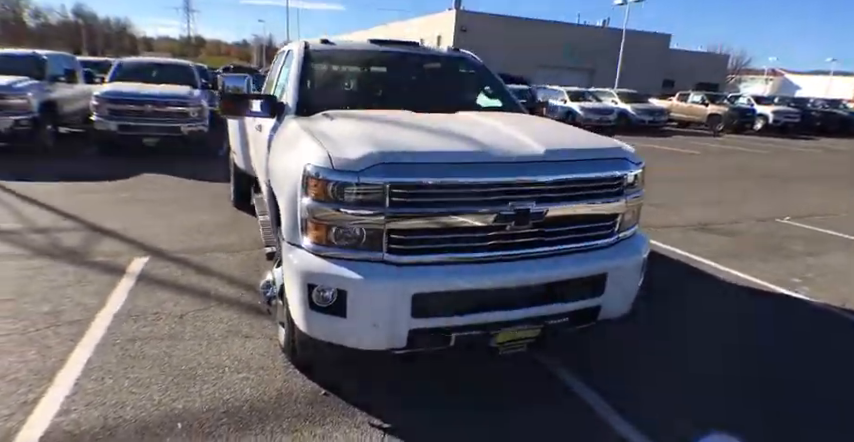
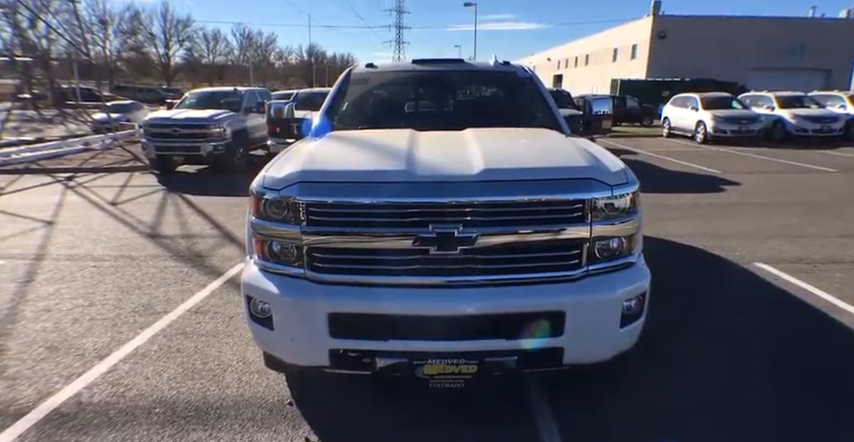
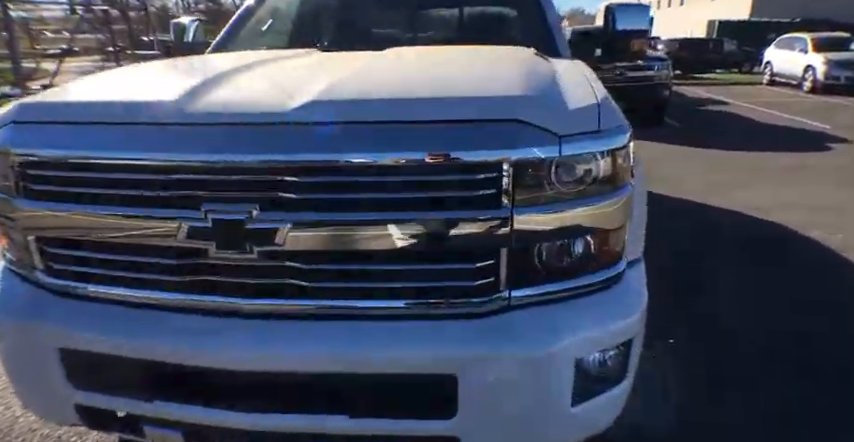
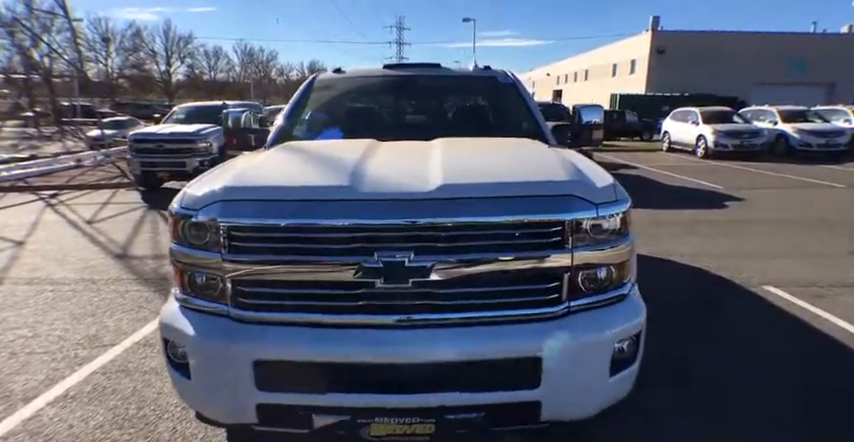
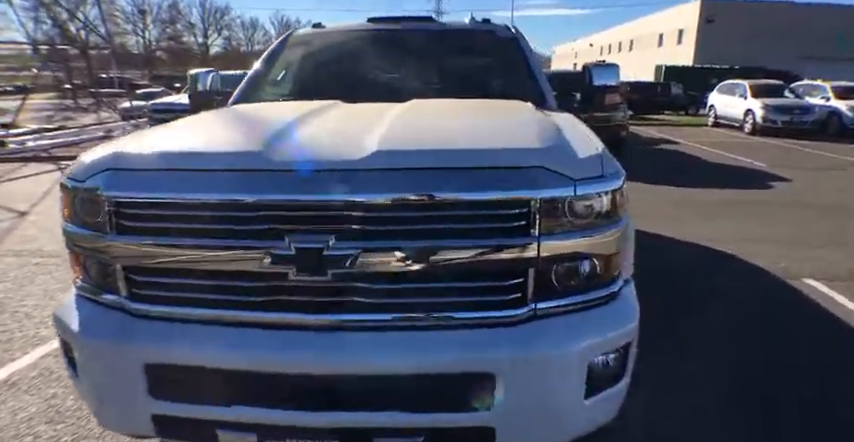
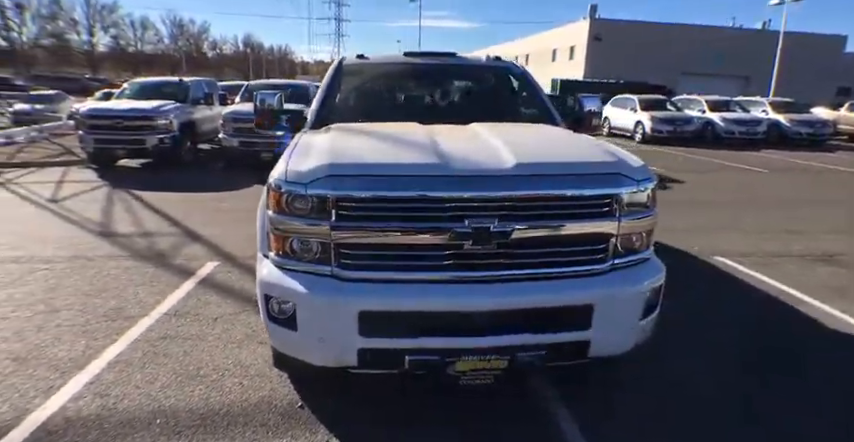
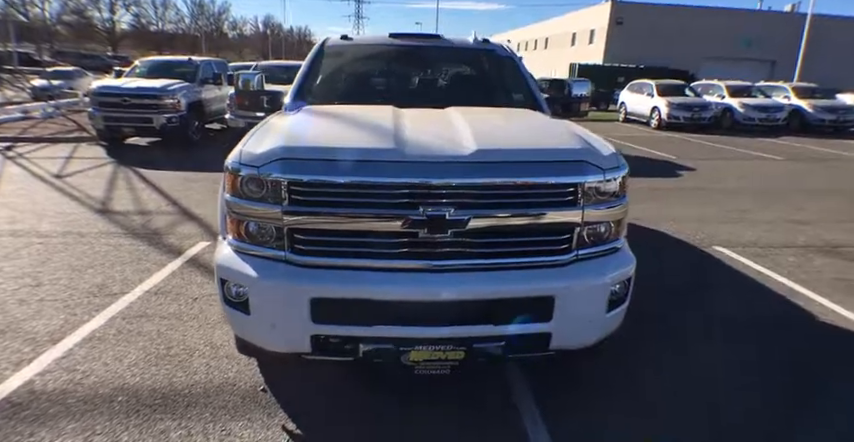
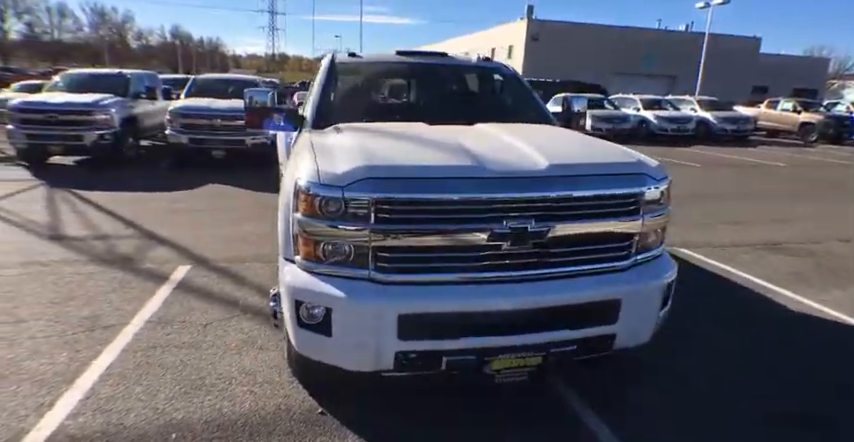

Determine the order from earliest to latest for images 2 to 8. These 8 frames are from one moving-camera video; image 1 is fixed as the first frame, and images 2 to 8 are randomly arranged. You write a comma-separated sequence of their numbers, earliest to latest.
8, 6, 7, 2, 4, 5, 3
